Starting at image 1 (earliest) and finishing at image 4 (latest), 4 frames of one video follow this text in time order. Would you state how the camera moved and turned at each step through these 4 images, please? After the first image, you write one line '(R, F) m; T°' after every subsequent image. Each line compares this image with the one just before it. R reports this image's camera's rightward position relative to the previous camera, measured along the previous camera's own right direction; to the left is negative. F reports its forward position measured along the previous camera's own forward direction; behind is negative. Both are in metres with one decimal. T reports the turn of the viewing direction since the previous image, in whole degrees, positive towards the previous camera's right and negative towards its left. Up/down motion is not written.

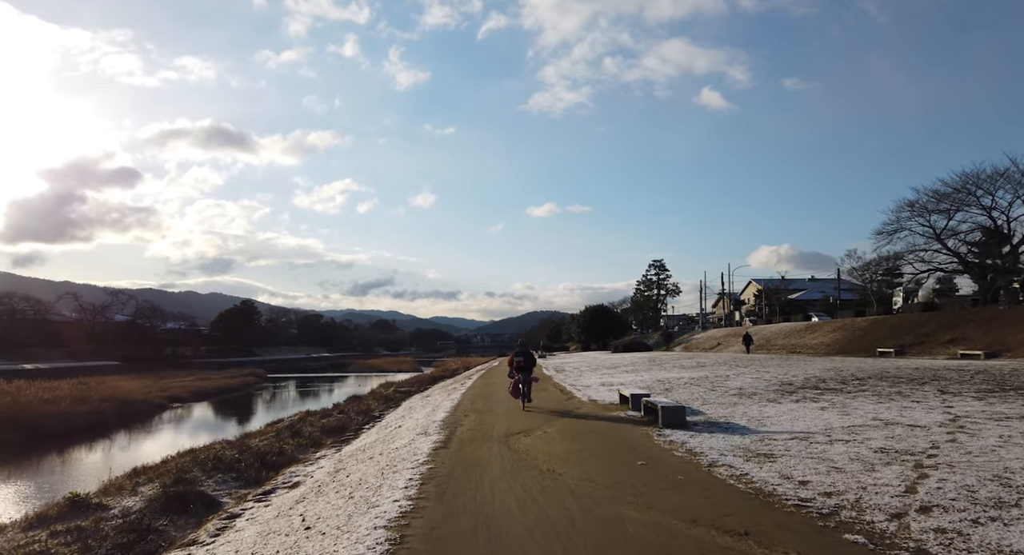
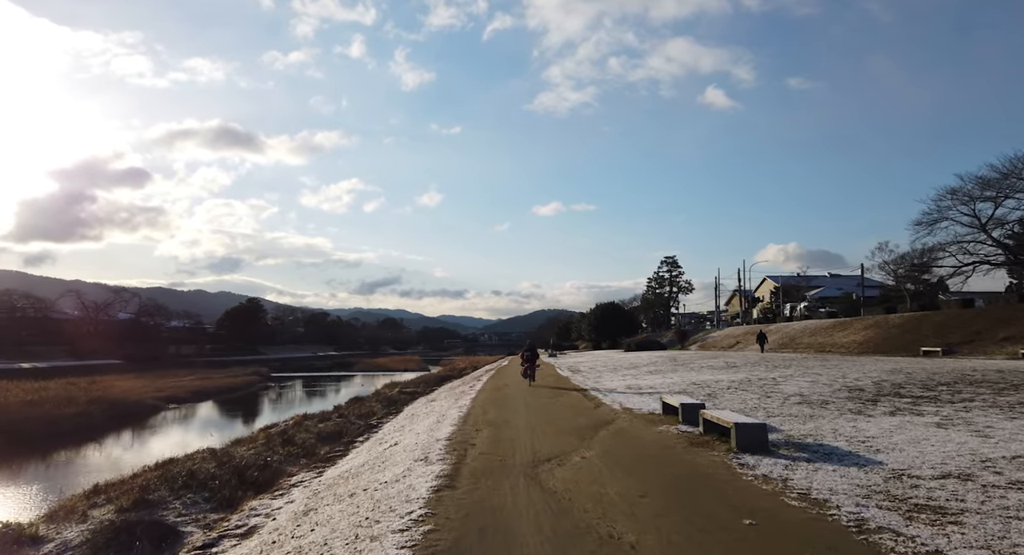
(-0.3, +2.8) m; -1°
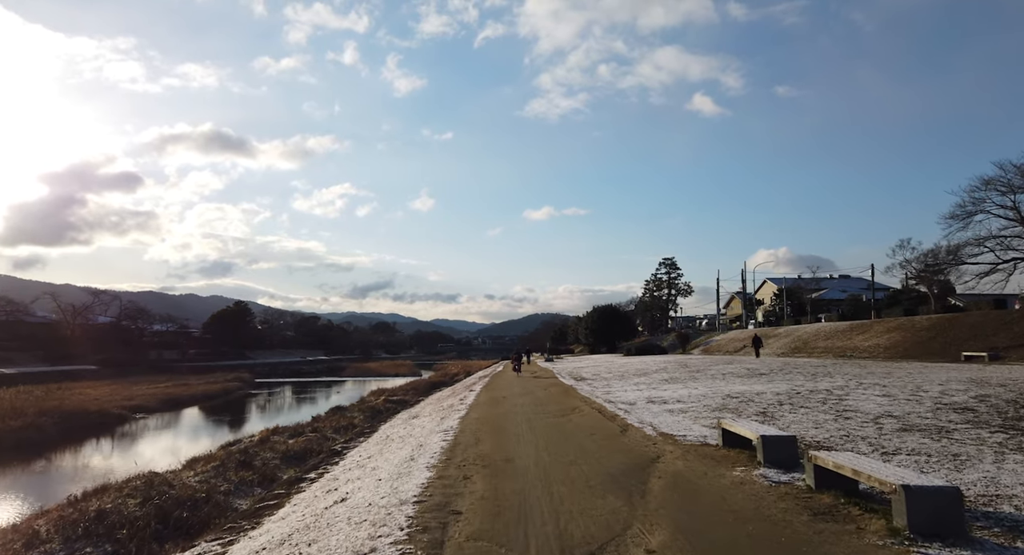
(-0.1, +3.8) m; +1°
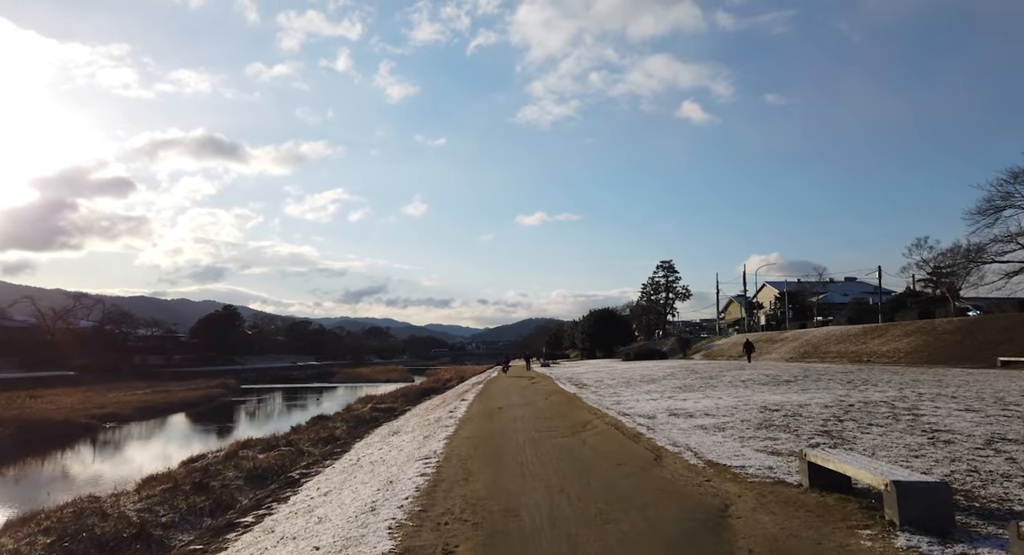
(-0.1, +2.9) m; +1°
